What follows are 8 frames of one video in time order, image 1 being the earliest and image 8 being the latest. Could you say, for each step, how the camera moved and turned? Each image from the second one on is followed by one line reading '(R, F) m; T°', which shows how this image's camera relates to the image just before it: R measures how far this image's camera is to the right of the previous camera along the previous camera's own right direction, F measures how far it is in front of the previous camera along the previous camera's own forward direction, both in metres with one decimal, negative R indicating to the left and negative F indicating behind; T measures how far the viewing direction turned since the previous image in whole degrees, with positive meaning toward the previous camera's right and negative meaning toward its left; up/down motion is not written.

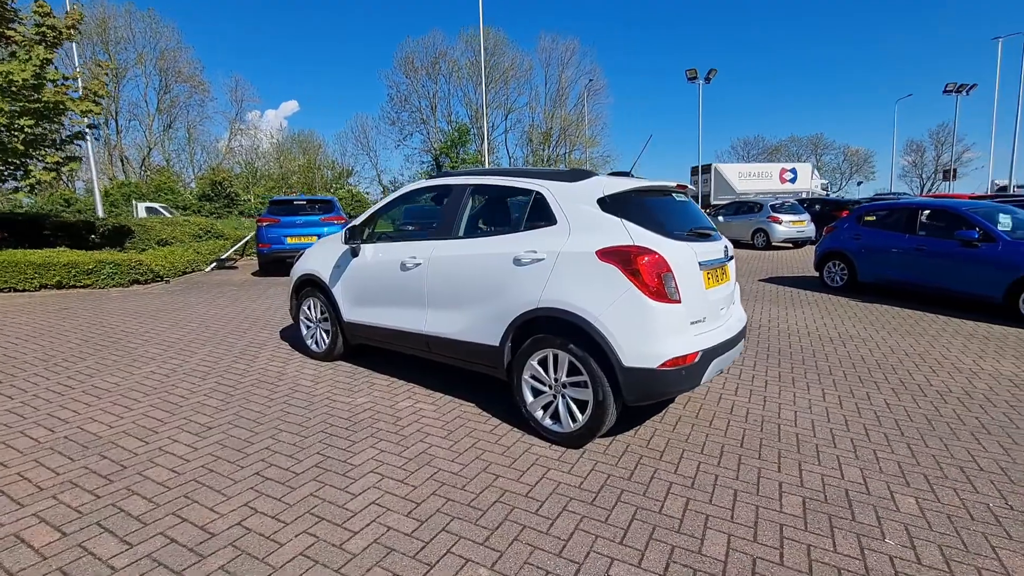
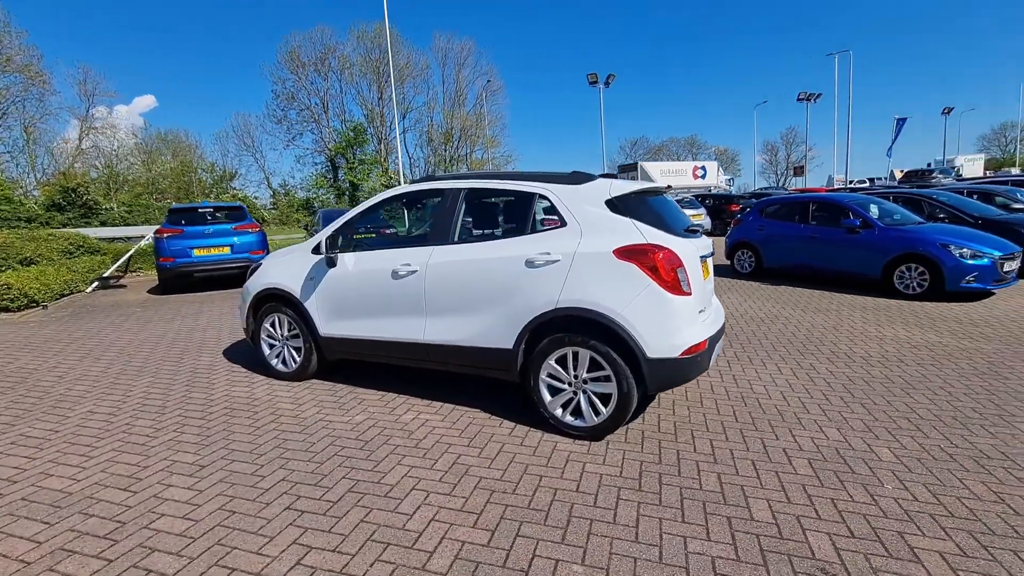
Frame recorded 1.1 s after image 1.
(-0.8, 0.0) m; +11°
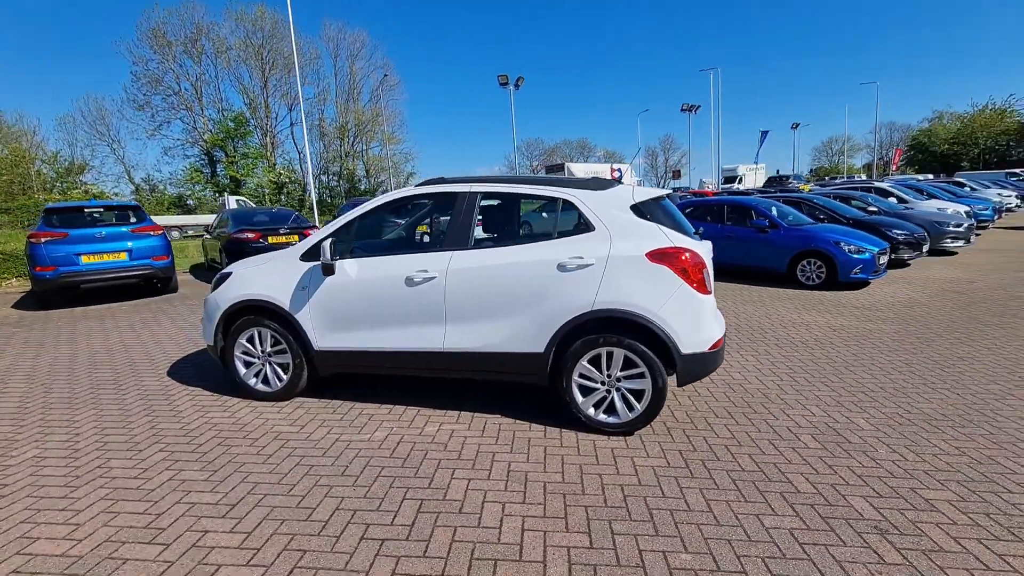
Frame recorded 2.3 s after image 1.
(-1.0, +0.1) m; +12°
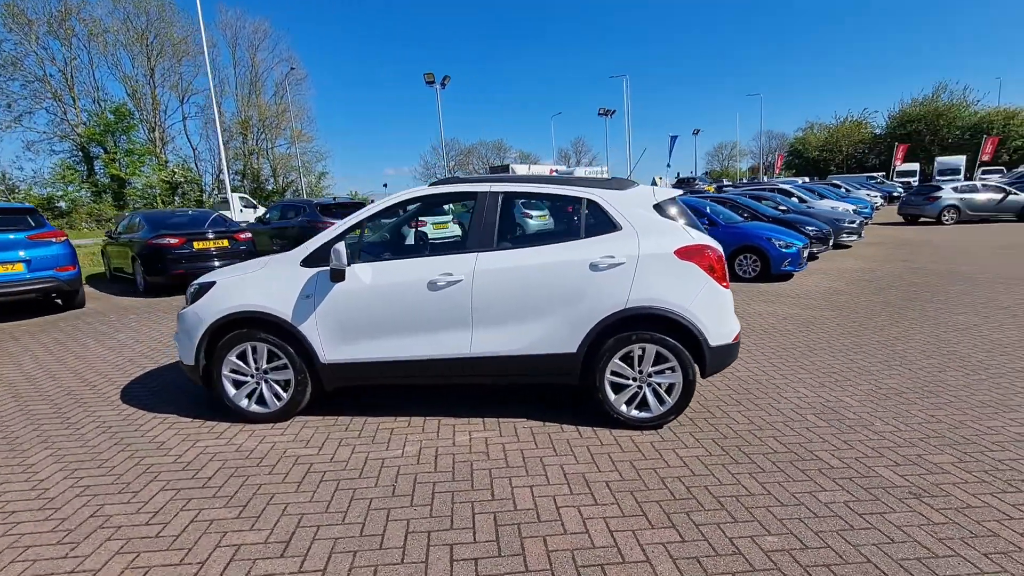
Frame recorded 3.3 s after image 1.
(-0.8, +0.1) m; +10°
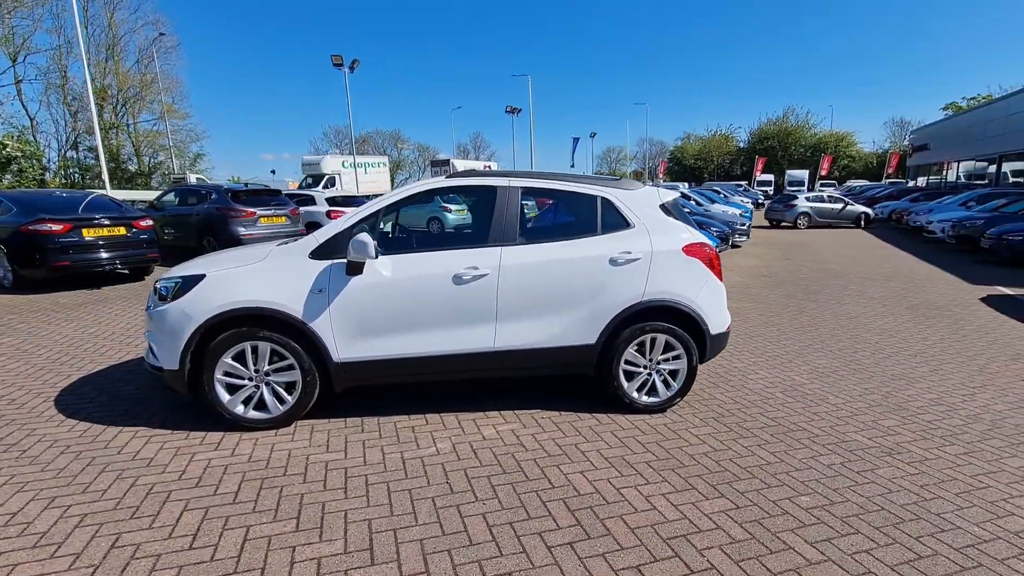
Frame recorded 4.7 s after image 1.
(-1.0, +0.1) m; +12°
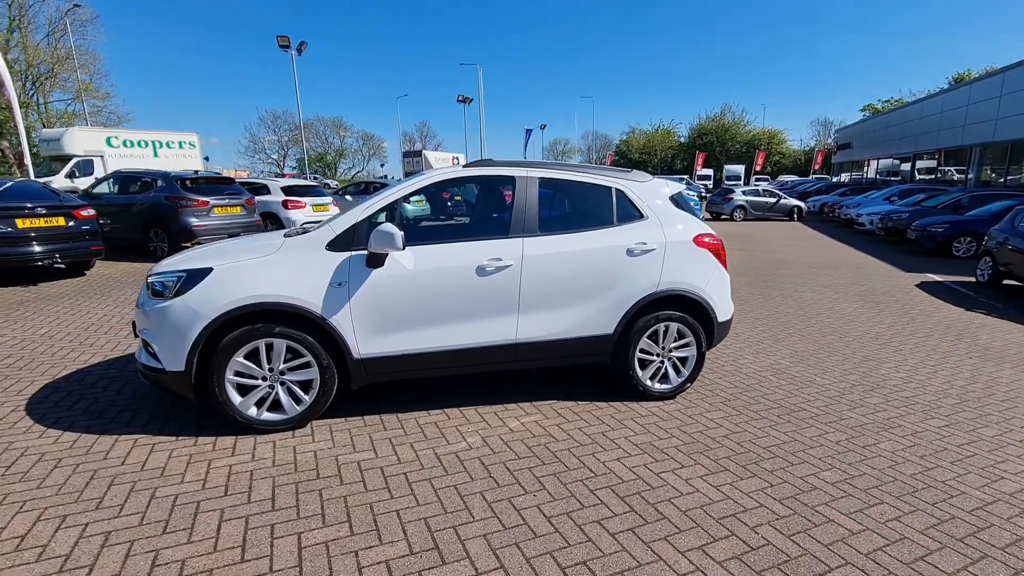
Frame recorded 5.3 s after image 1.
(-0.6, +0.1) m; +6°
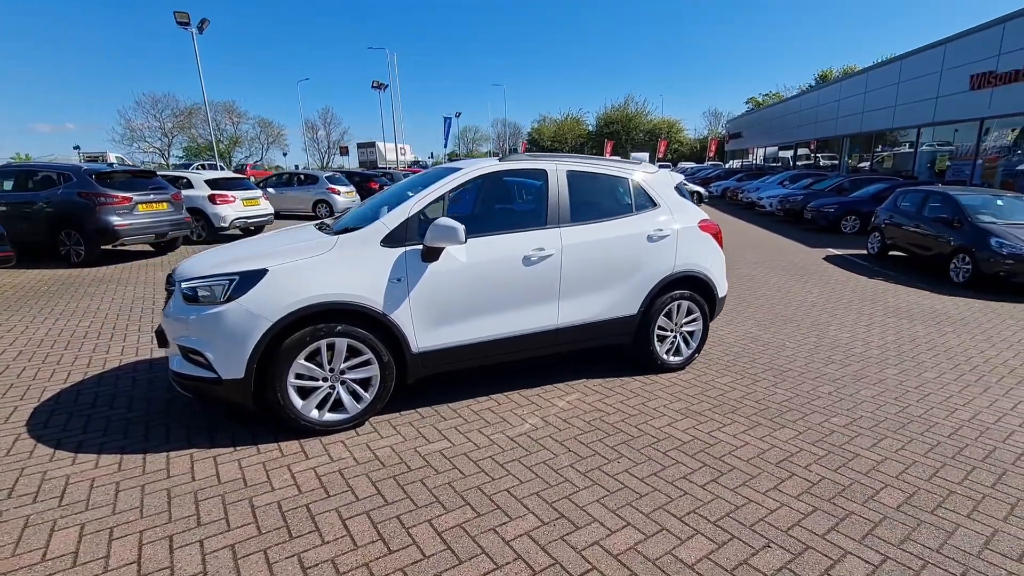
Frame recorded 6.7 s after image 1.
(-1.0, -0.1) m; +10°
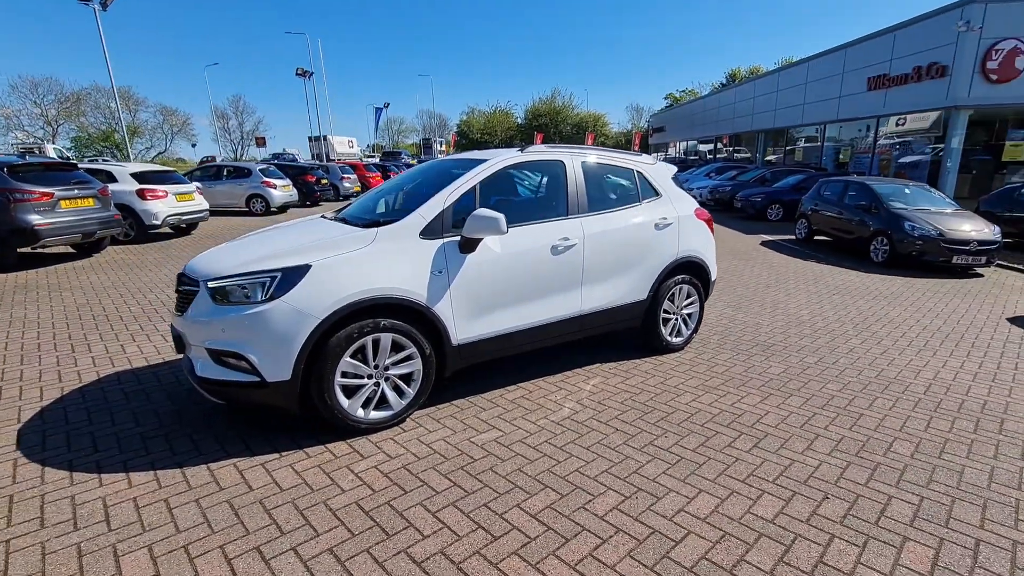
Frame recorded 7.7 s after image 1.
(-0.8, 0.0) m; +8°
